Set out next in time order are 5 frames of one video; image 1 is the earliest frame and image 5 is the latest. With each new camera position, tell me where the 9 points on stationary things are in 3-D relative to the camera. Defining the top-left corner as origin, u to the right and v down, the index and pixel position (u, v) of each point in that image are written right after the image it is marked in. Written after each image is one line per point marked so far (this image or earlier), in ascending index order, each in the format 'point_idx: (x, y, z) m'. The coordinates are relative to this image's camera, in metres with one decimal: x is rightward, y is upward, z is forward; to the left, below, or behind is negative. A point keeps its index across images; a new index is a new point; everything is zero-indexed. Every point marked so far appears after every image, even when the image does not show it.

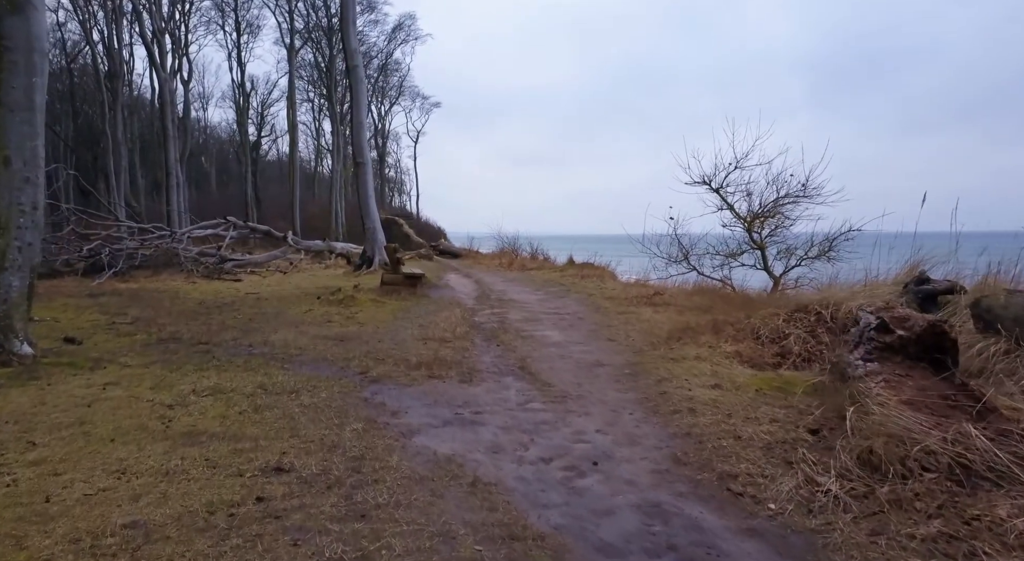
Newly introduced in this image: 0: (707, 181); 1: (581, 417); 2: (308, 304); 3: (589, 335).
0: (+3.8, +1.9, +11.6) m
1: (+0.5, -1.1, +4.7) m
2: (-4.5, -0.5, +13.1) m
3: (+1.1, -0.8, +8.4) m
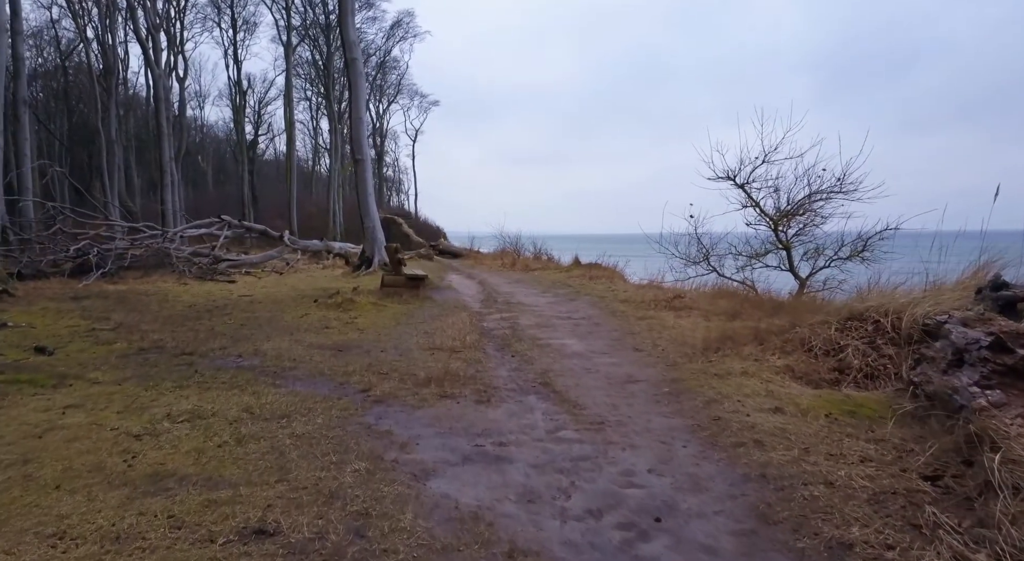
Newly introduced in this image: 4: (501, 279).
0: (+4.0, +1.9, +10.9) m
1: (+0.8, -1.1, +4.0) m
2: (-4.3, -0.6, +12.4) m
3: (+1.3, -0.8, +7.7) m
4: (-0.3, +0.1, +19.6) m
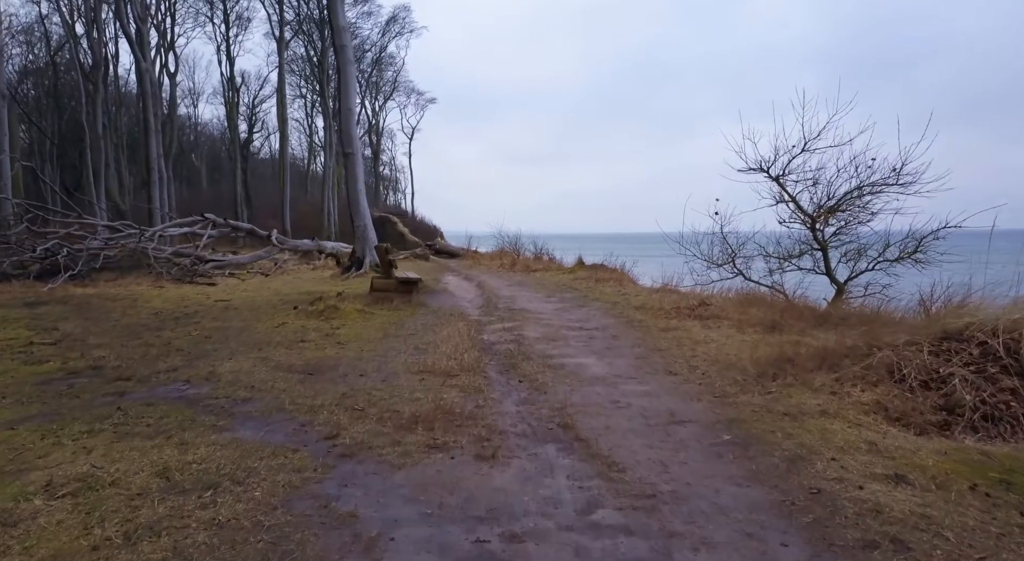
0: (+4.0, +1.8, +9.6) m
1: (+0.8, -1.2, +2.7) m
2: (-4.2, -0.7, +11.0) m
3: (+1.3, -0.9, +6.4) m
4: (-0.3, 0.0, +18.3) m
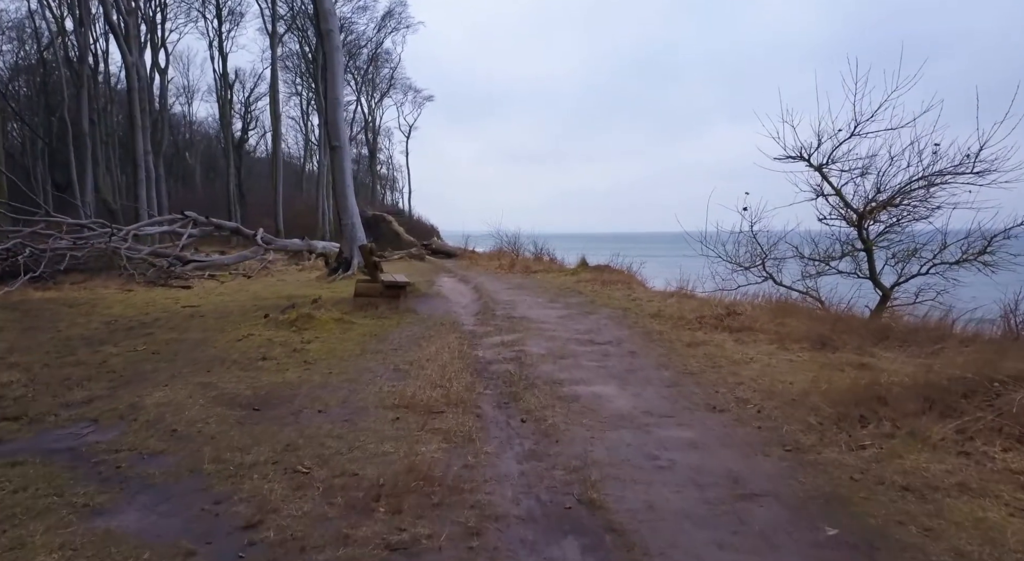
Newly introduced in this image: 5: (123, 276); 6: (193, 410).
0: (+4.0, +1.7, +8.3) m
1: (+0.9, -1.3, +1.3) m
2: (-4.3, -0.7, +9.7) m
3: (+1.4, -1.0, +5.1) m
4: (-0.4, -0.1, +17.0) m
5: (-11.5, +0.1, +17.7) m
6: (-2.6, -1.1, +4.9) m
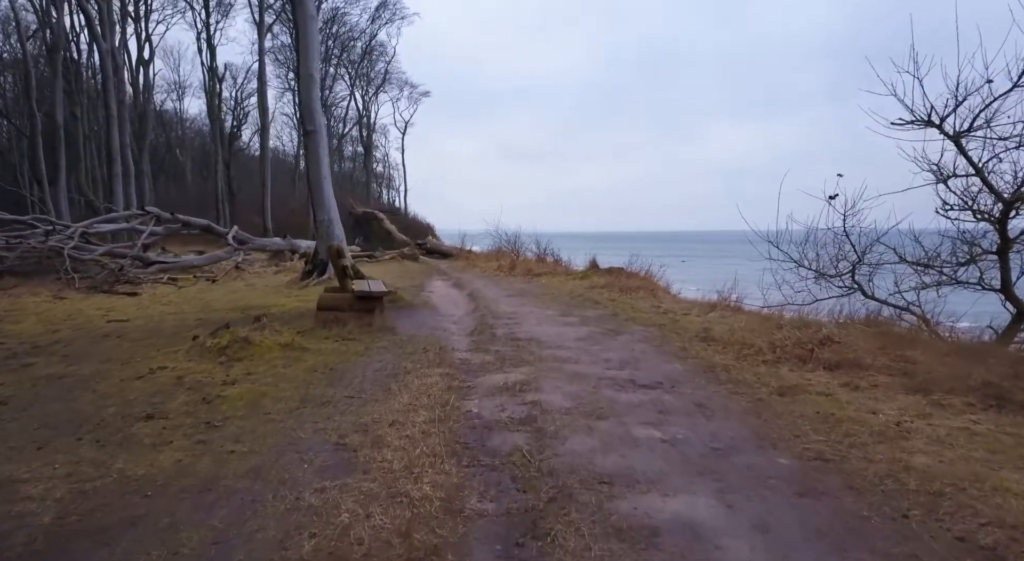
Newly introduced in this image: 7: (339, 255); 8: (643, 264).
0: (+4.1, +1.5, +5.8) m
1: (+1.0, -1.5, -1.1) m
2: (-4.2, -0.9, +7.3) m
3: (+1.4, -1.2, +2.6) m
4: (-0.3, -0.2, +14.5) m
5: (-11.5, 0.0, +15.2) m
6: (-2.5, -1.2, +2.5) m
7: (-2.9, +0.4, +10.1) m
8: (+3.4, +0.4, +15.8) m
